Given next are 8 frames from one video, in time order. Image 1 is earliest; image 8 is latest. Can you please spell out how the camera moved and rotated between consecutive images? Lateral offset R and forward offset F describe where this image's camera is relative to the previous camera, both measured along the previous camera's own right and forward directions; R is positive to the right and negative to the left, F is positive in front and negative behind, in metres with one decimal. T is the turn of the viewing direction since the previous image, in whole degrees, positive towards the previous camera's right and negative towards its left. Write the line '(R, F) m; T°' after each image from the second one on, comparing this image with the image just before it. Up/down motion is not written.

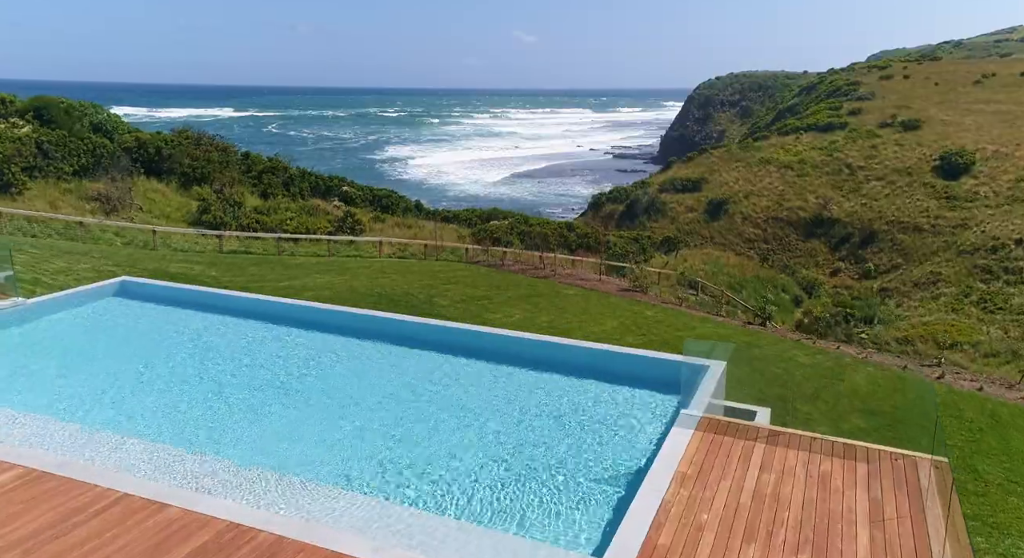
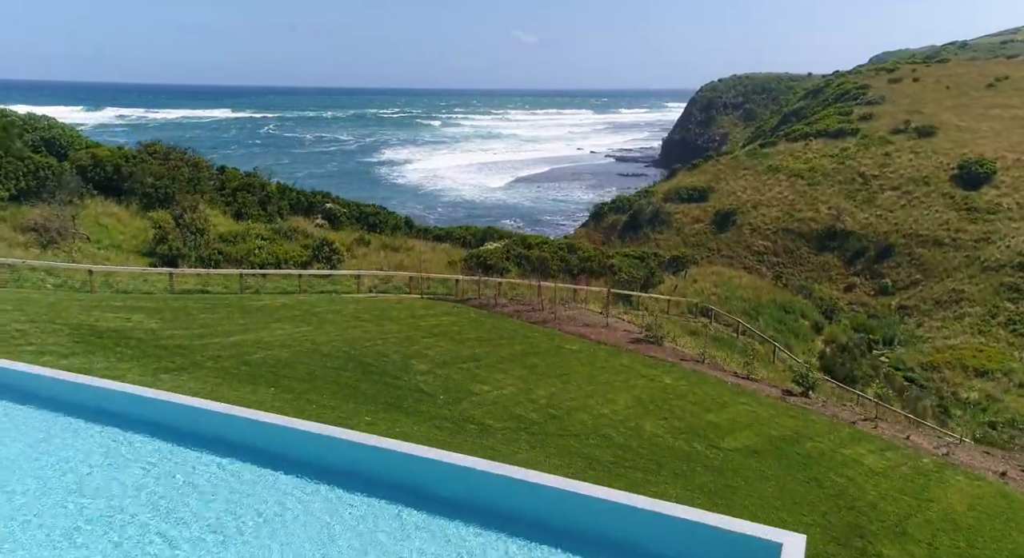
(+0.1, +1.2) m; 0°
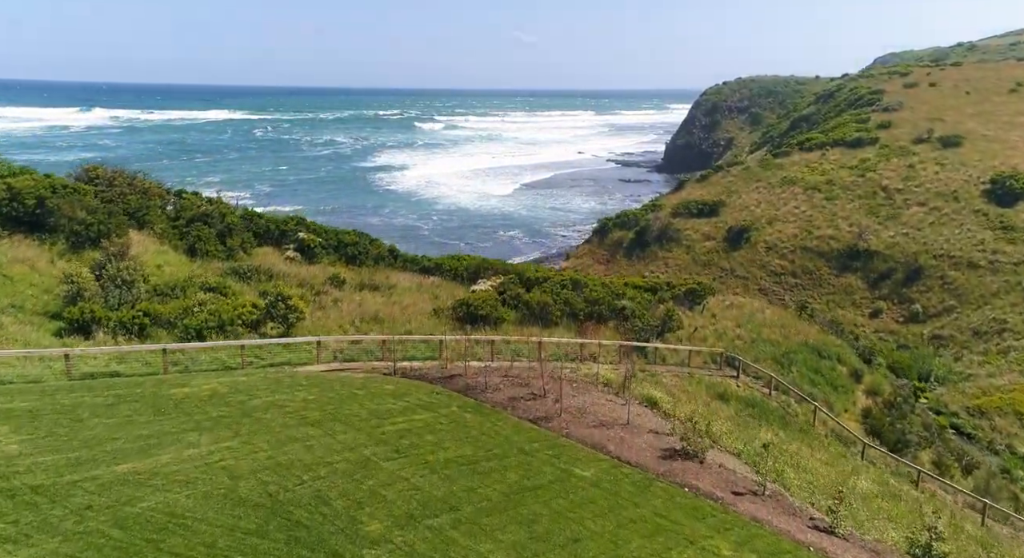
(+0.1, +1.8) m; 0°
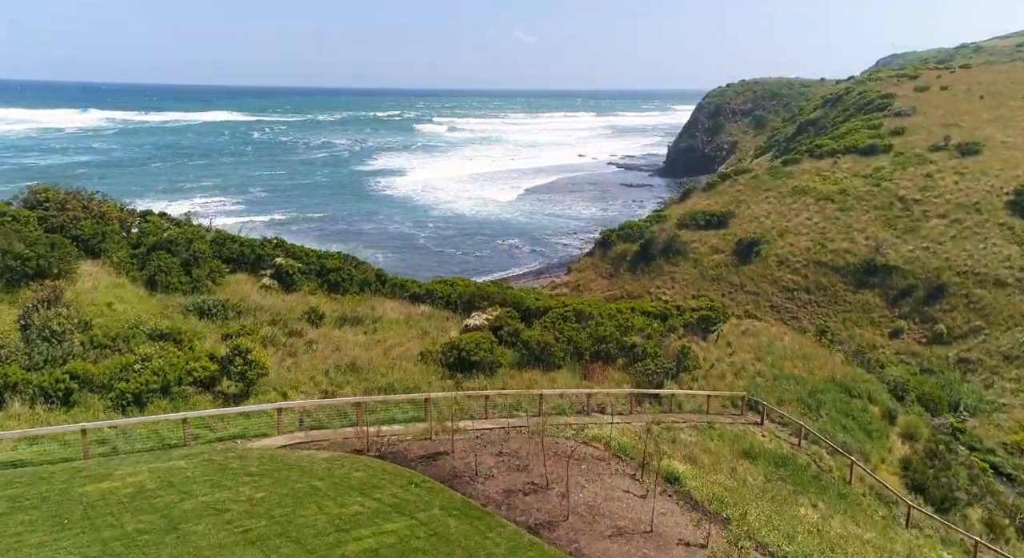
(0.0, +1.2) m; 0°
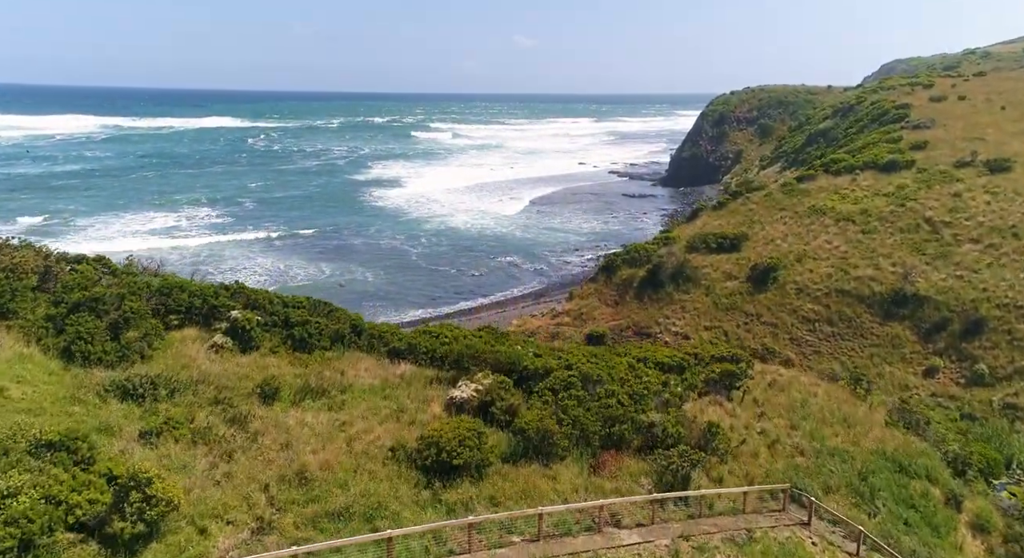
(+0.1, +1.8) m; 0°
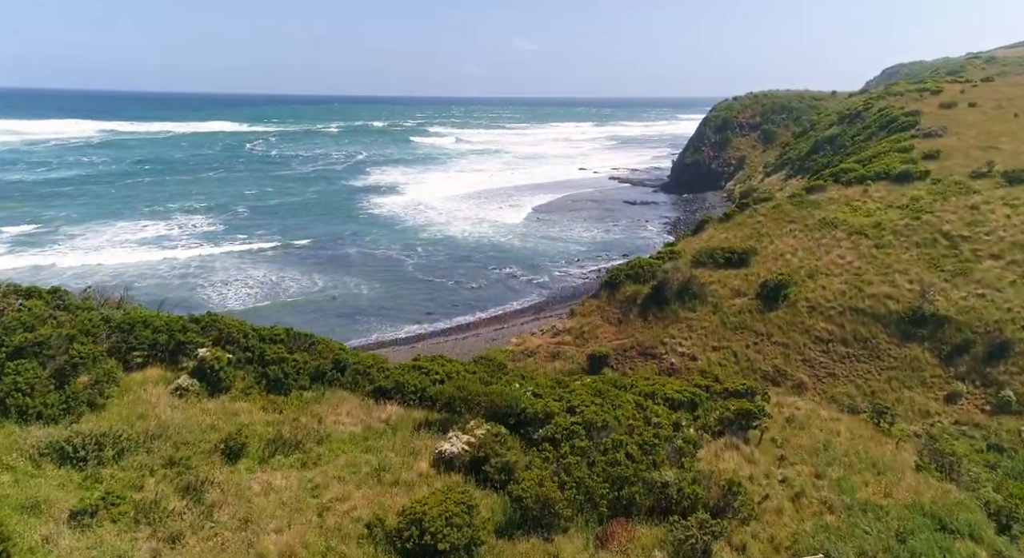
(0.0, +1.0) m; 0°
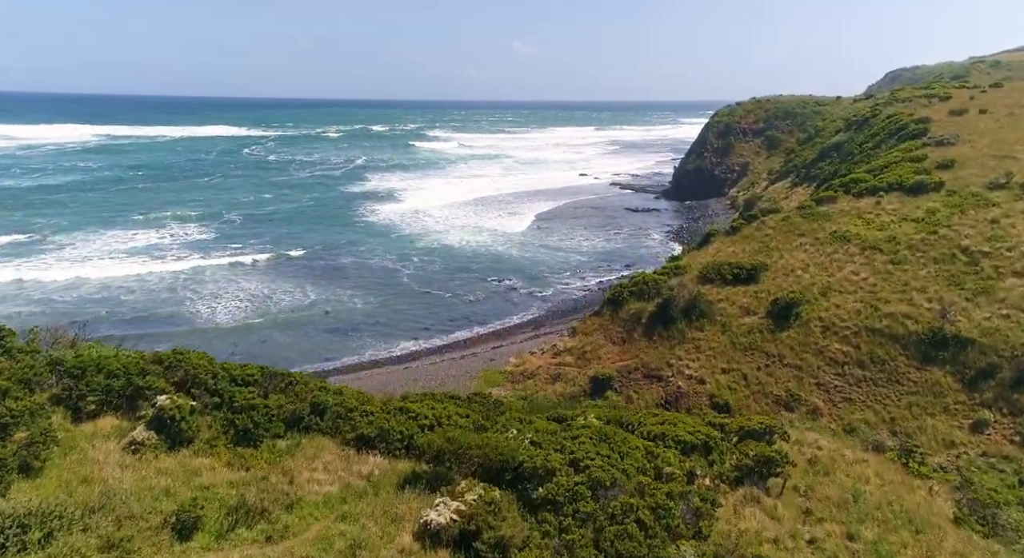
(0.0, +1.0) m; 0°
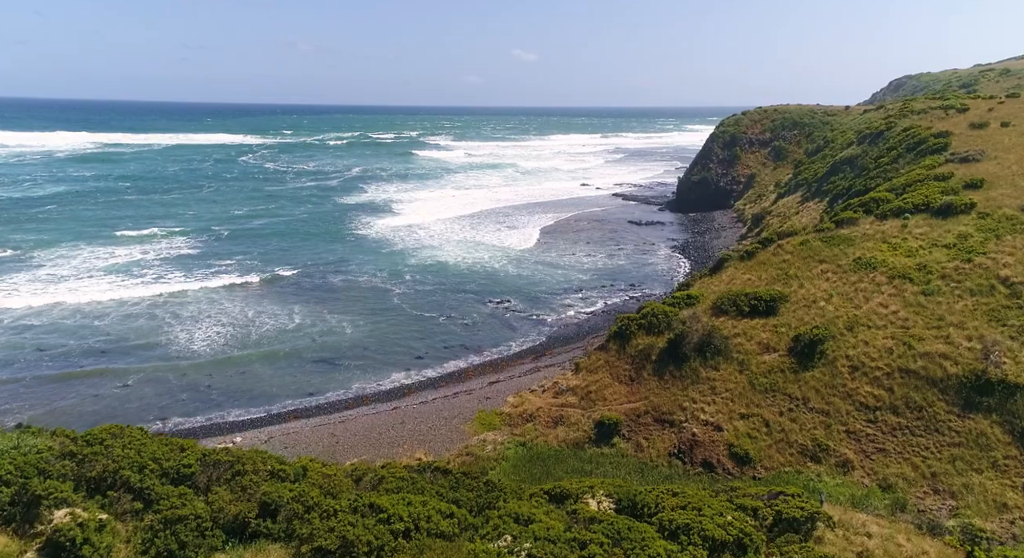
(+0.1, +1.8) m; 0°
